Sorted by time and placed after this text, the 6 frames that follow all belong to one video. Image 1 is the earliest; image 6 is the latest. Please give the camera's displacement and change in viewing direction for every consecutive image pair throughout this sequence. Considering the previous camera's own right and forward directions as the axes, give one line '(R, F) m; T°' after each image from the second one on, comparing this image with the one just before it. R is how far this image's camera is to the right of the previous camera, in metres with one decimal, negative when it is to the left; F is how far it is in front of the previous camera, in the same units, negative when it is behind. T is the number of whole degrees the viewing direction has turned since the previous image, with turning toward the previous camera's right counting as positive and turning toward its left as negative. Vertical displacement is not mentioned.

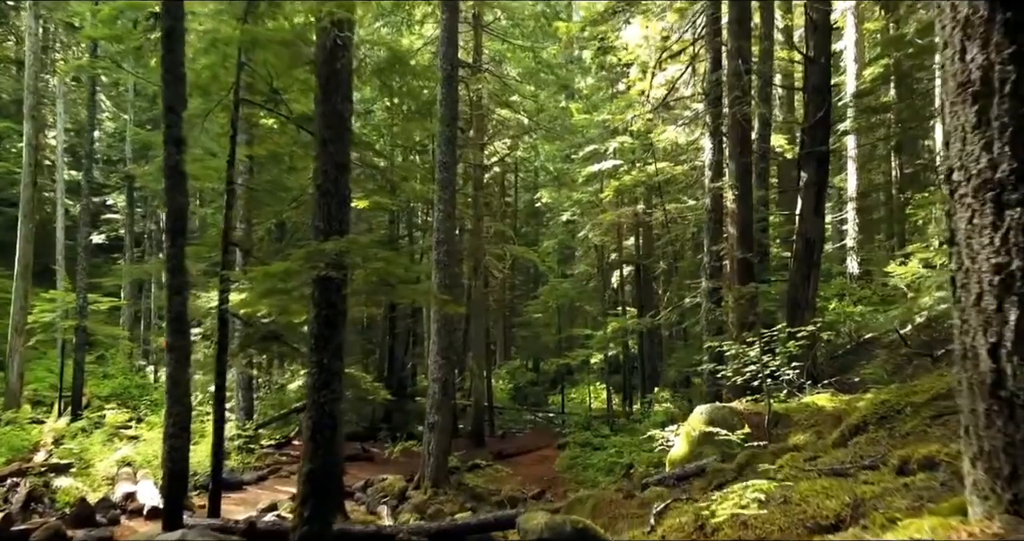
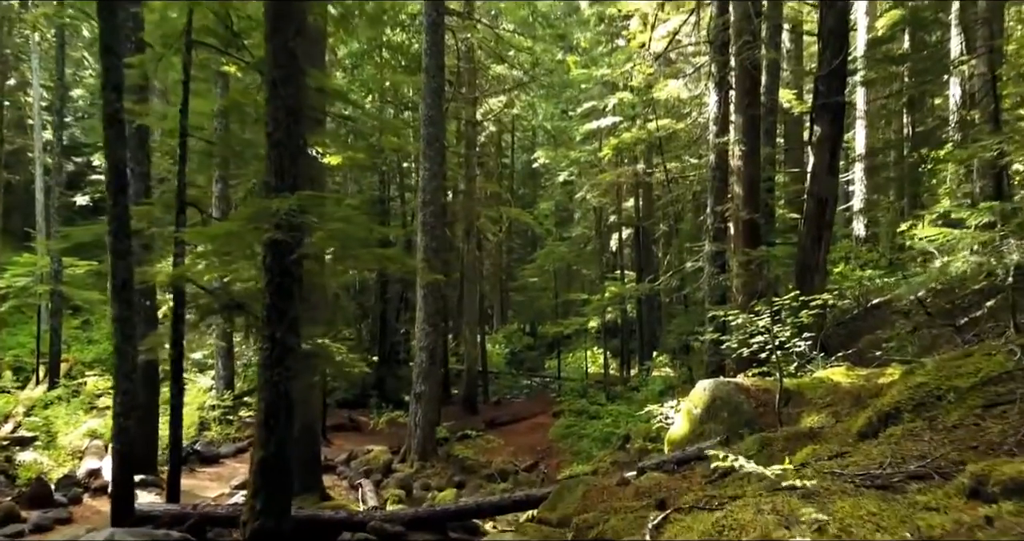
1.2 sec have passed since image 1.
(+0.2, +0.9) m; 0°
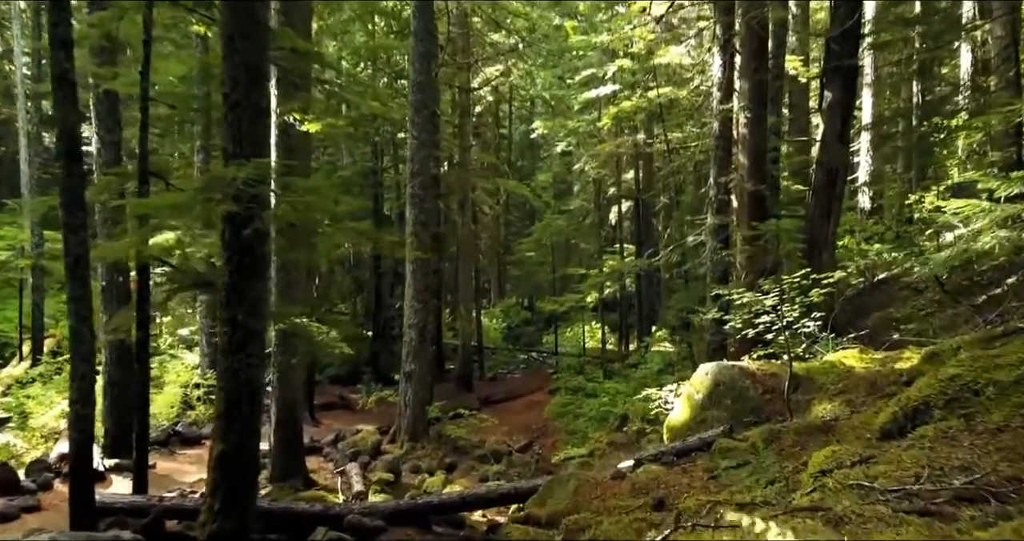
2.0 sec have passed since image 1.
(+0.1, +0.6) m; 0°
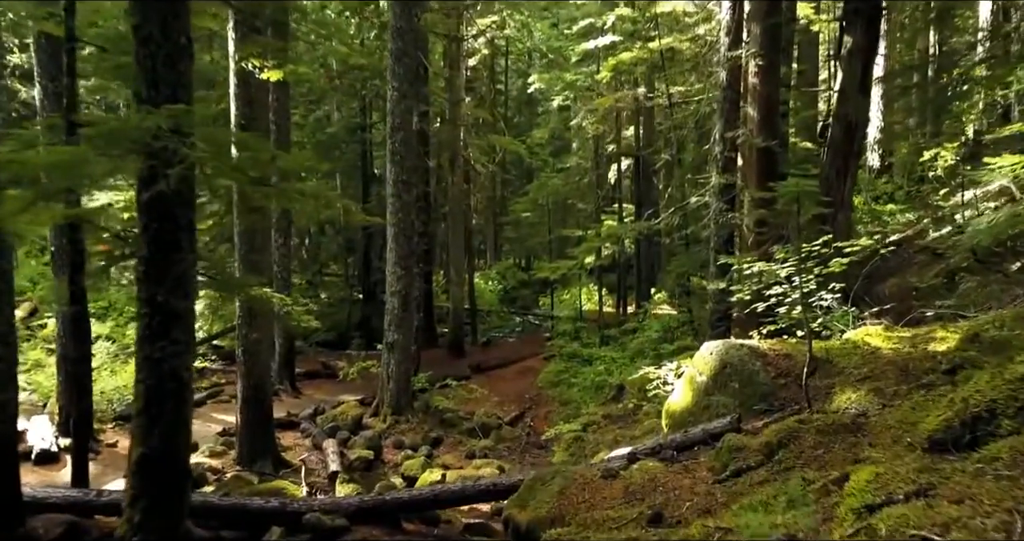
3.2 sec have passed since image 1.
(+0.2, +0.9) m; 0°
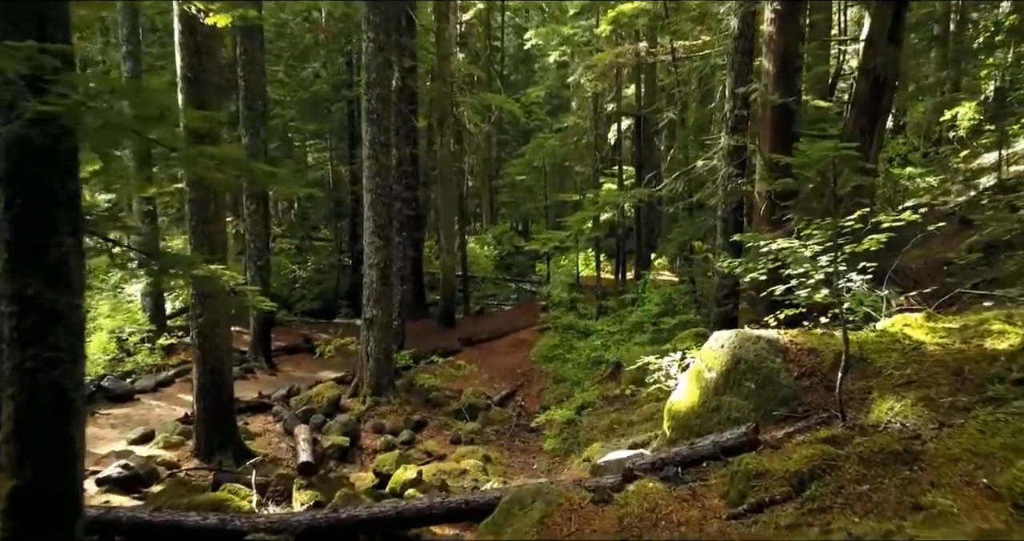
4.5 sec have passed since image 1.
(+0.2, +1.0) m; 0°
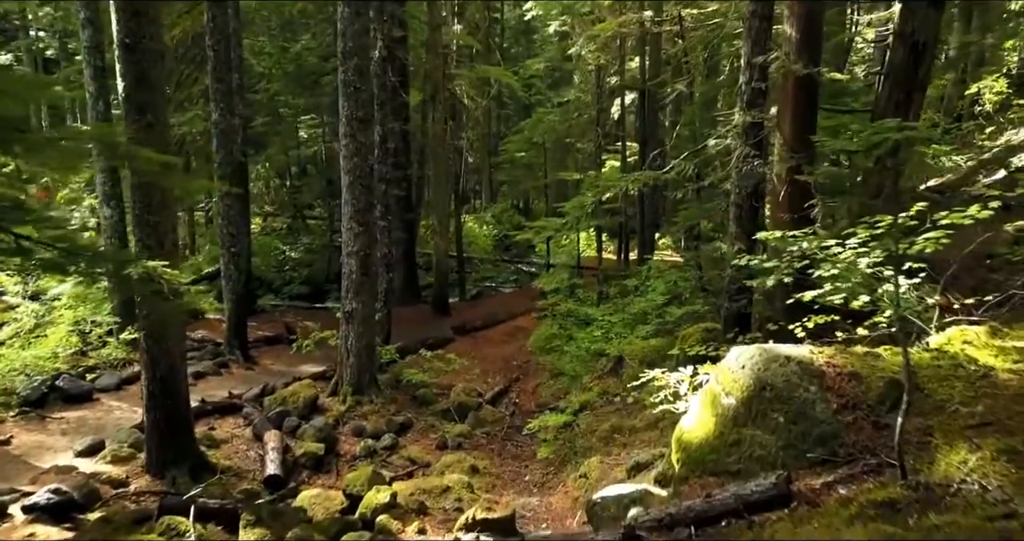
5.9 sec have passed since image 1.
(+0.2, +1.0) m; 0°
